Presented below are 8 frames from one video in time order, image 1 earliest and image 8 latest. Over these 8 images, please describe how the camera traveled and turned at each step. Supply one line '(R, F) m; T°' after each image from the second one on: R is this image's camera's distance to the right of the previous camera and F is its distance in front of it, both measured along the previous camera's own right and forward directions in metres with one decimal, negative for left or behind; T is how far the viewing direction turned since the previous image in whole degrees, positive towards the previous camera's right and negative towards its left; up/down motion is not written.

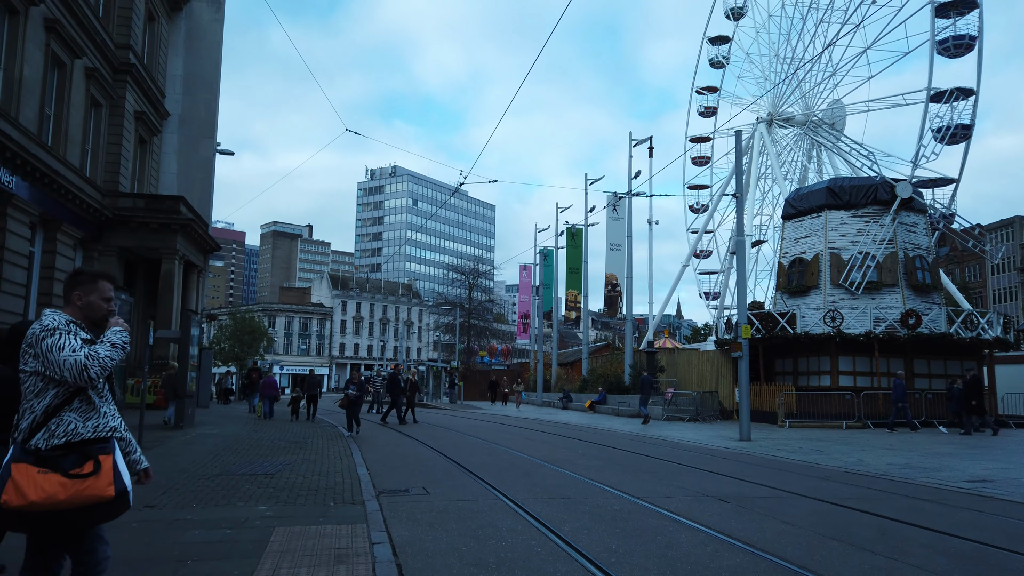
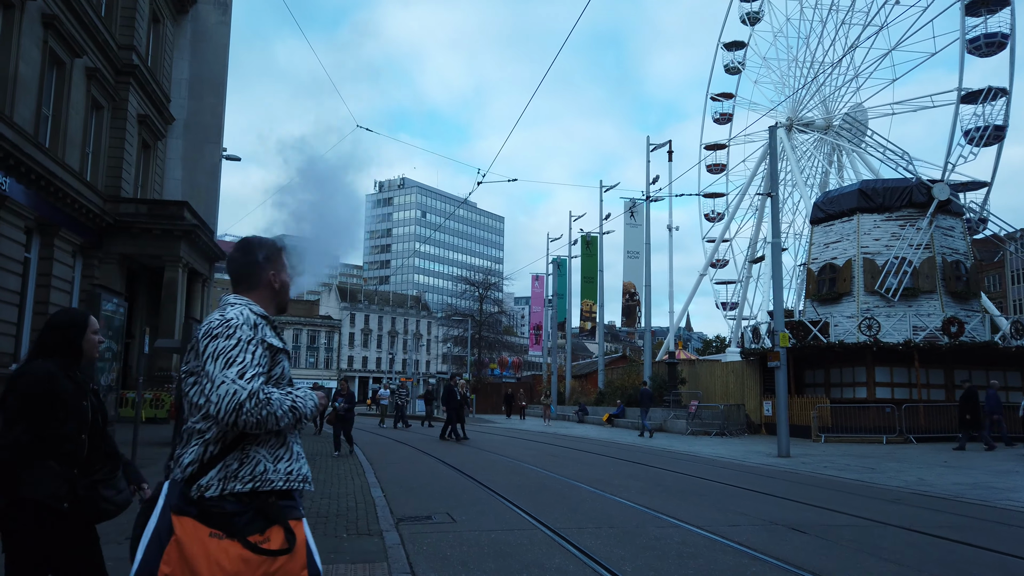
(-0.3, +1.2) m; -1°
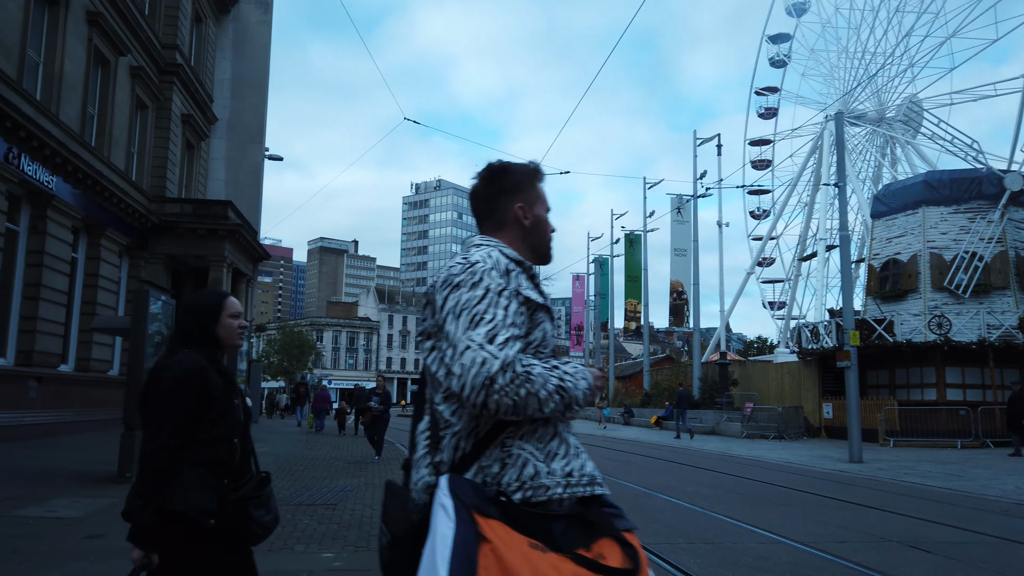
(-0.4, +0.7) m; -3°
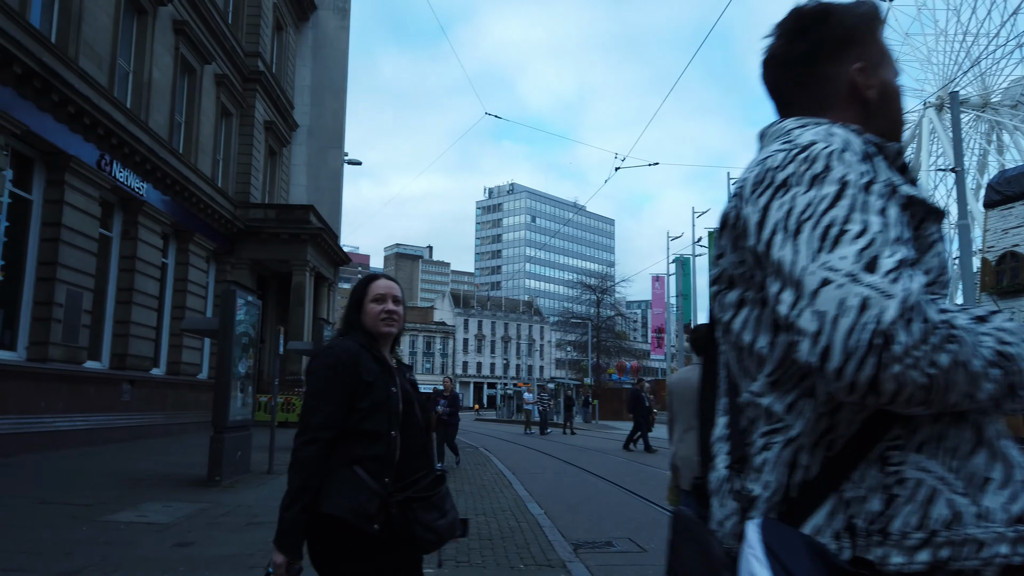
(-0.3, +0.7) m; -6°
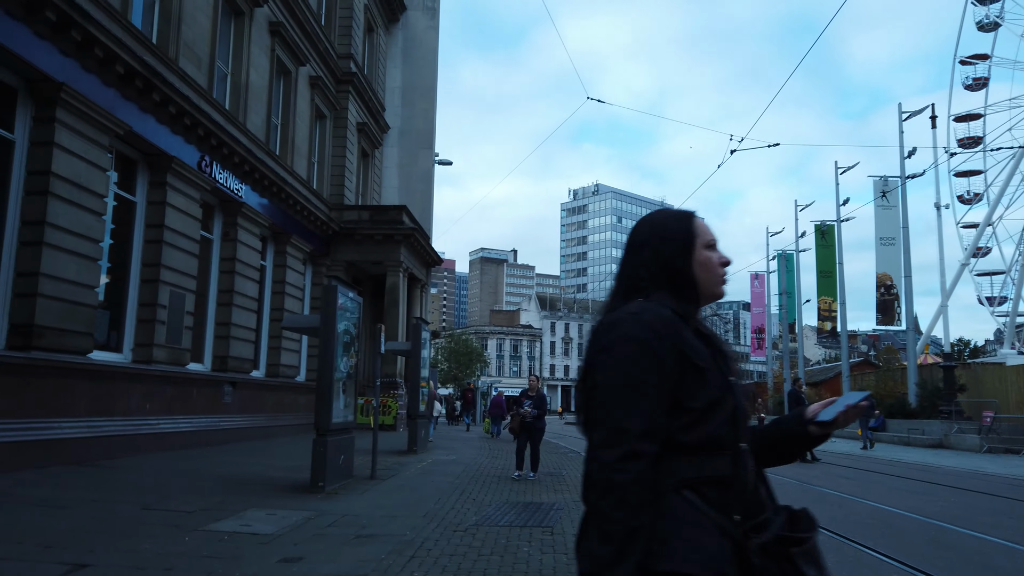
(-0.5, +0.9) m; -6°
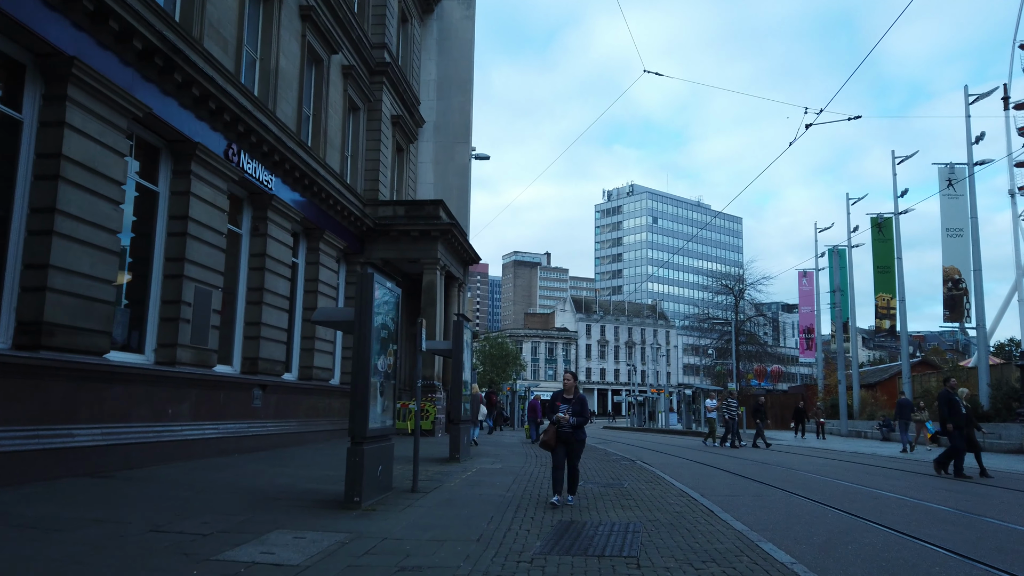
(-0.3, +1.3) m; -2°
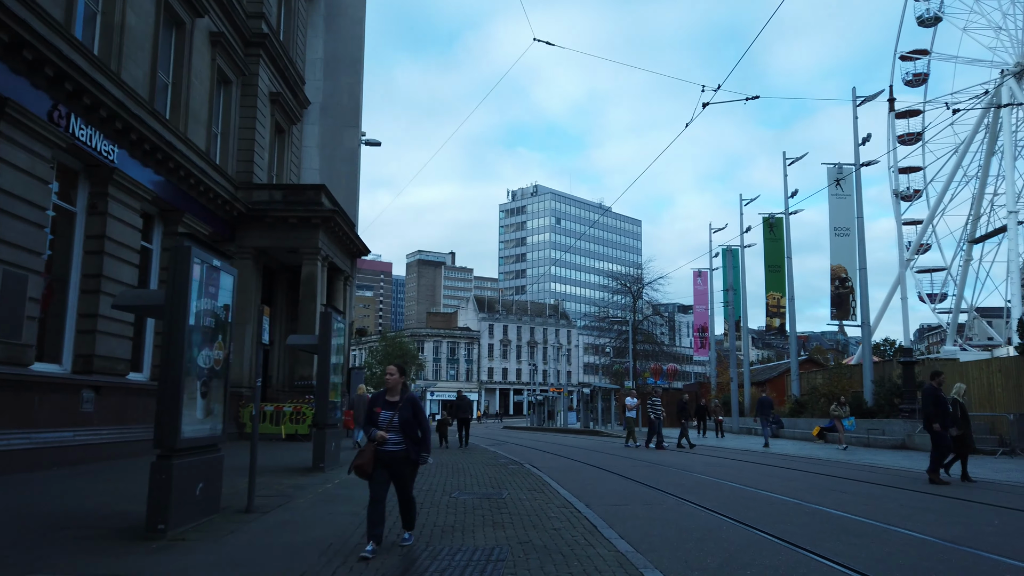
(+0.5, +1.3) m; +7°
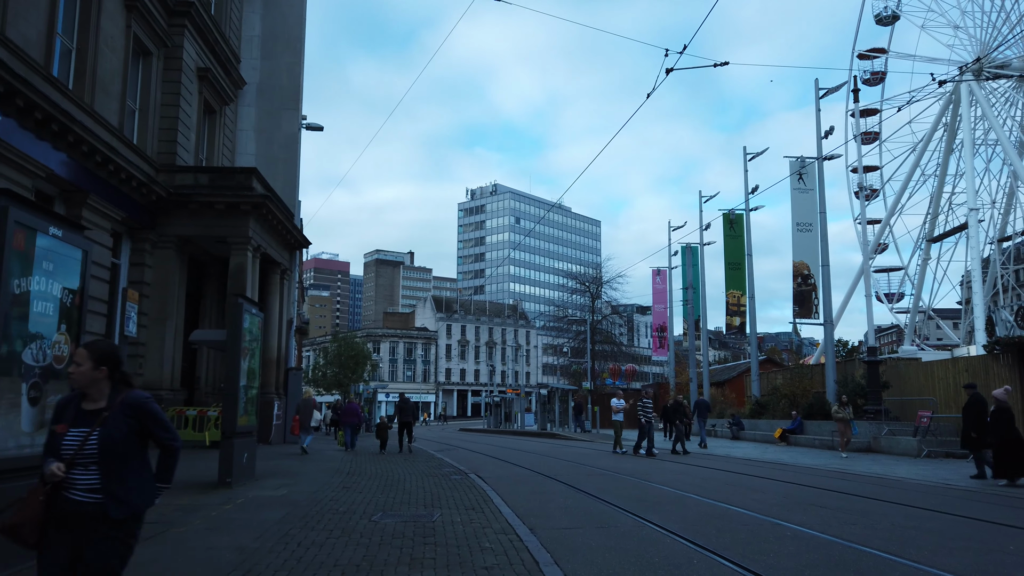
(+0.3, +1.5) m; +3°
